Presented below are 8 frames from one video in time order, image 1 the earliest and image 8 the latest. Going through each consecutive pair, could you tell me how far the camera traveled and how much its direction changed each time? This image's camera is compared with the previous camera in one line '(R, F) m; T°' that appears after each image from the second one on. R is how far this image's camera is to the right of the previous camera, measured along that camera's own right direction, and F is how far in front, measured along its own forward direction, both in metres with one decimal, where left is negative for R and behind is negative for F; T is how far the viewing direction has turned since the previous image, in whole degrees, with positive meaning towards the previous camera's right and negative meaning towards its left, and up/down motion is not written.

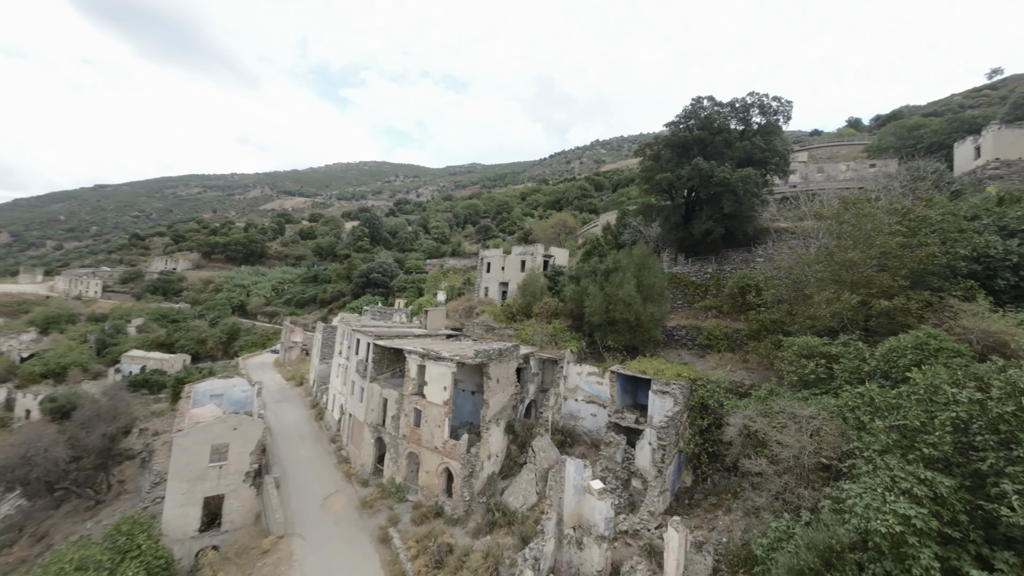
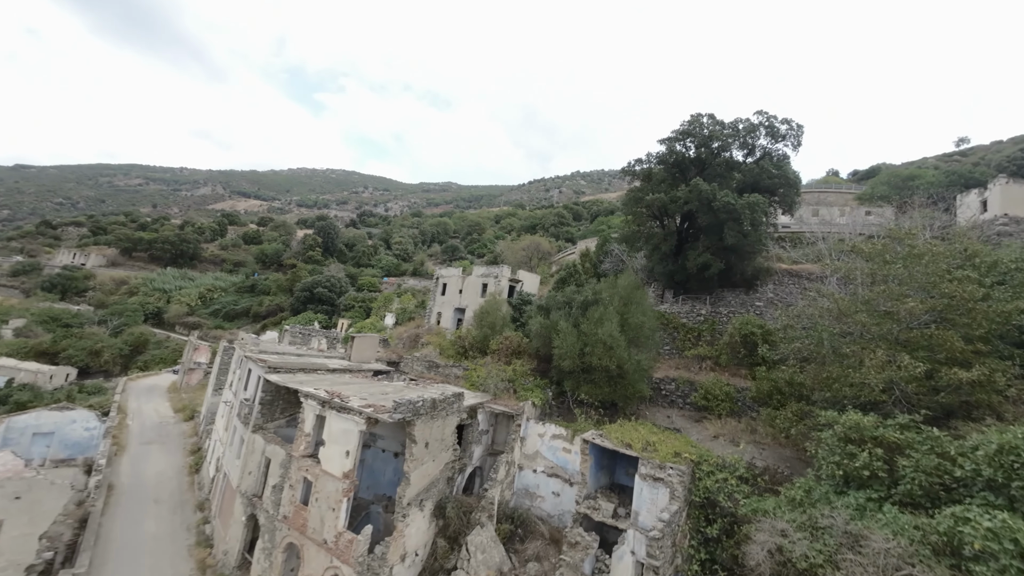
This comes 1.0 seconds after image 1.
(+0.6, +3.8) m; +3°
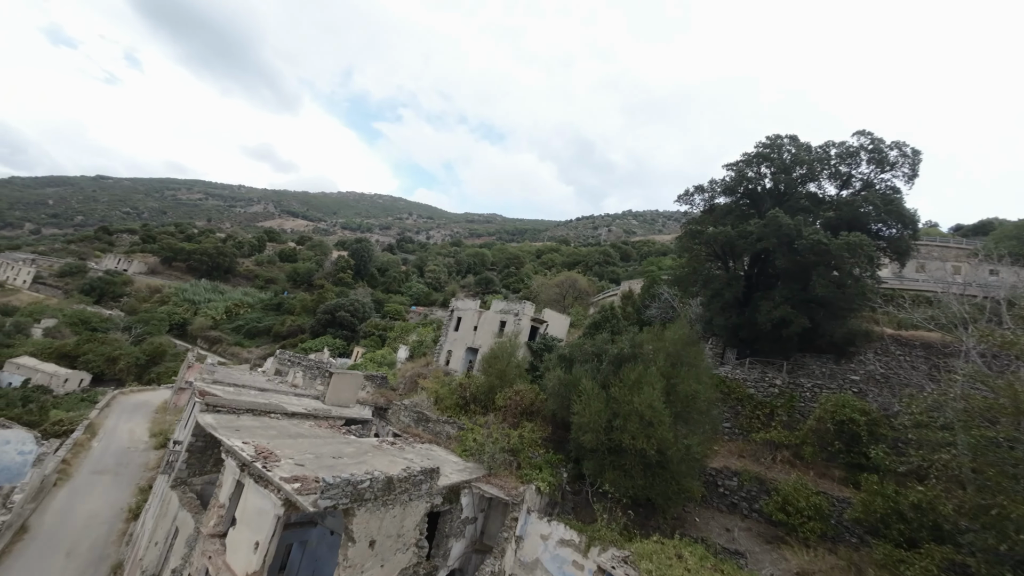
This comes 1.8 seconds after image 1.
(+0.7, +3.0) m; -6°
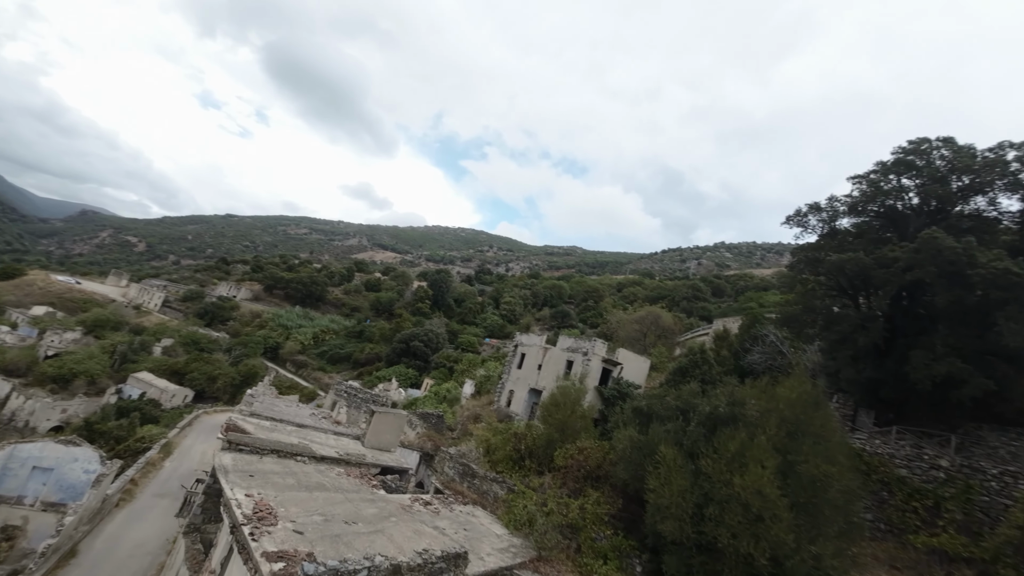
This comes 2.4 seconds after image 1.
(+0.4, +1.7) m; -11°
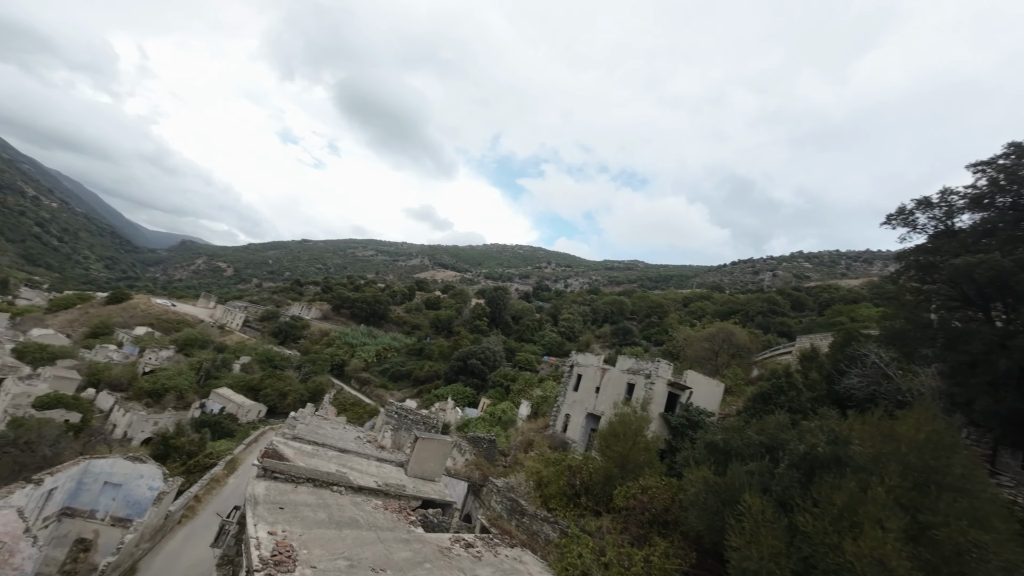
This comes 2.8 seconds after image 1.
(+0.2, +0.9) m; -8°
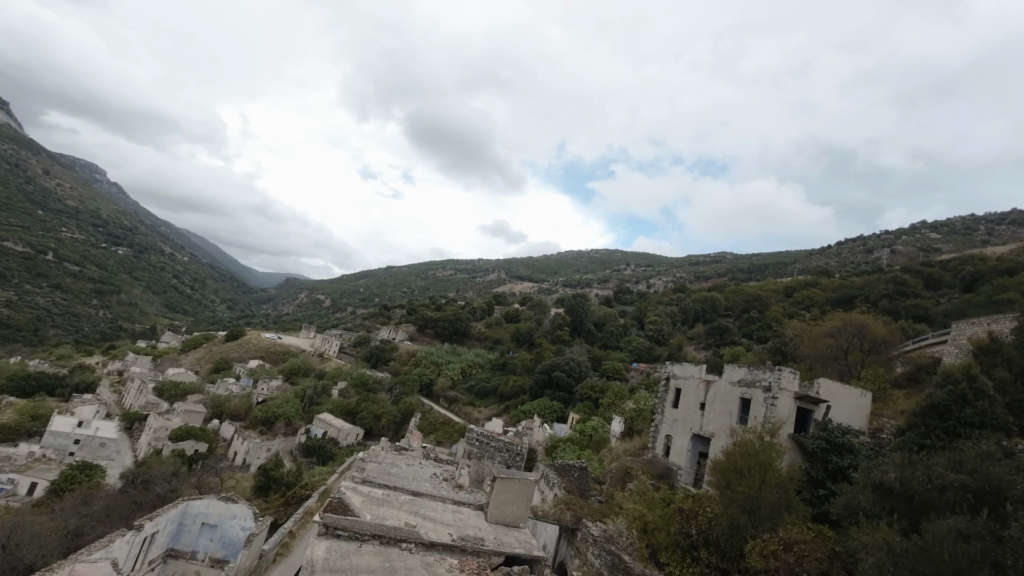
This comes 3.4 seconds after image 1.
(+0.1, +1.3) m; -10°
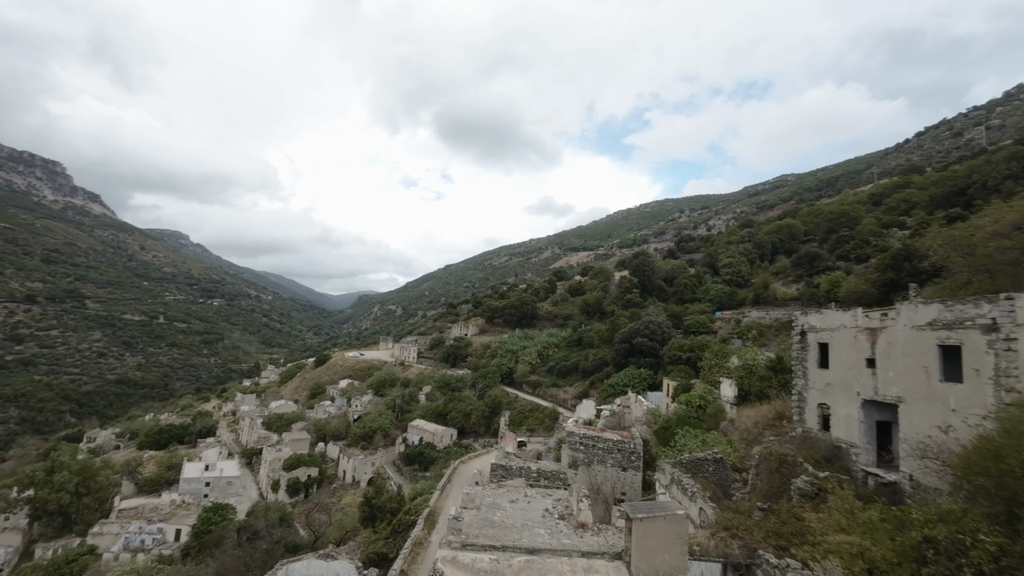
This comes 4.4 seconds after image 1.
(-0.4, +2.2) m; -8°
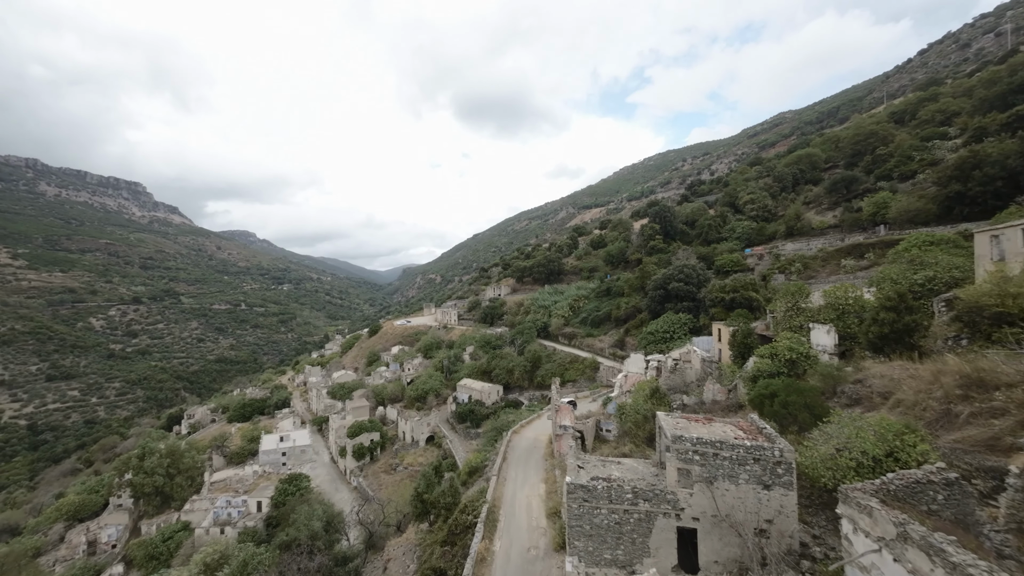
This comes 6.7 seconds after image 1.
(-1.6, +1.0) m; -3°
